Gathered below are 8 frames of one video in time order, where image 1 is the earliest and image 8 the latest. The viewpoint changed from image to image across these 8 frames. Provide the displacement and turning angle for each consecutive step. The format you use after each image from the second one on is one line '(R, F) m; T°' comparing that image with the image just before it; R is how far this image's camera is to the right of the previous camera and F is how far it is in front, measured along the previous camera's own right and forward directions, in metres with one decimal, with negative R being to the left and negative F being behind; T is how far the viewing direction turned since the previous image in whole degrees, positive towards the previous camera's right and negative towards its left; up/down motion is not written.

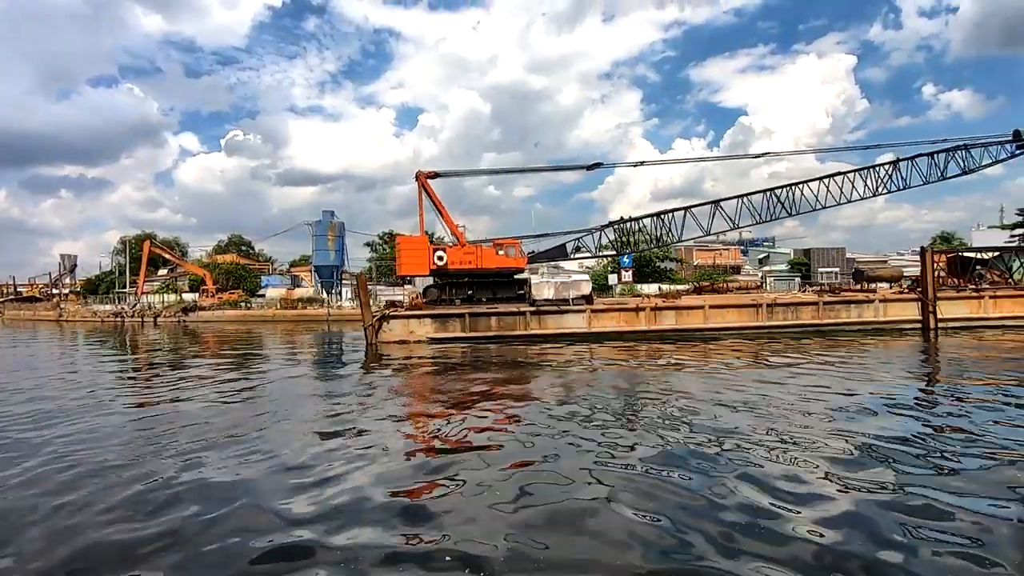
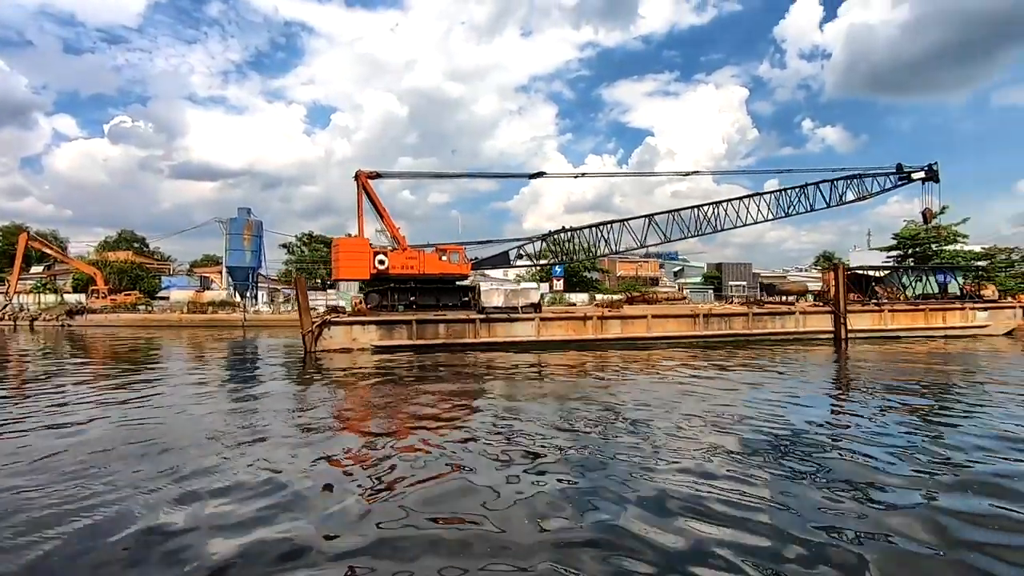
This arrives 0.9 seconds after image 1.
(-1.1, +0.2) m; +9°
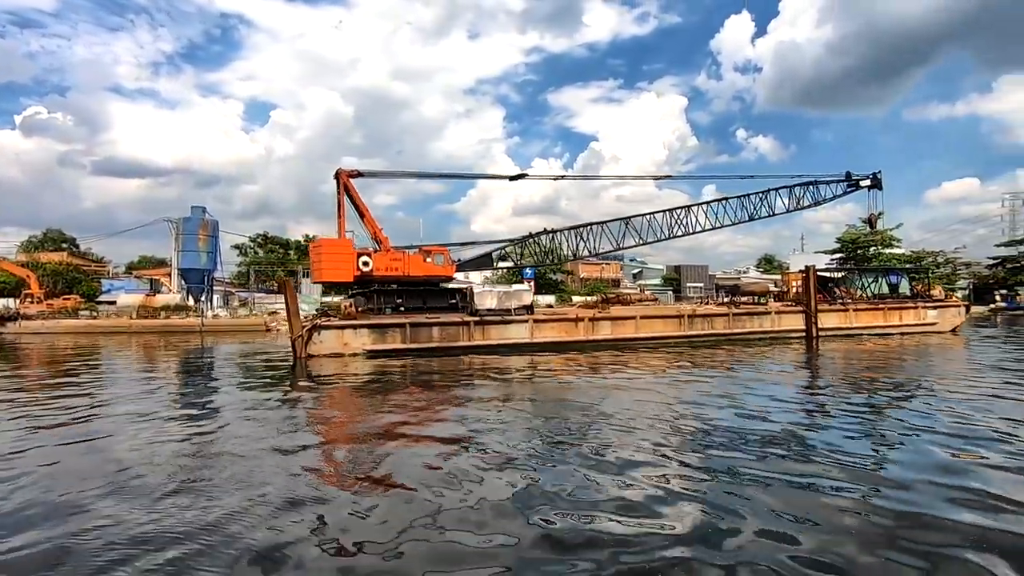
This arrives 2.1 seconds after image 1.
(-1.3, +0.1) m; +6°
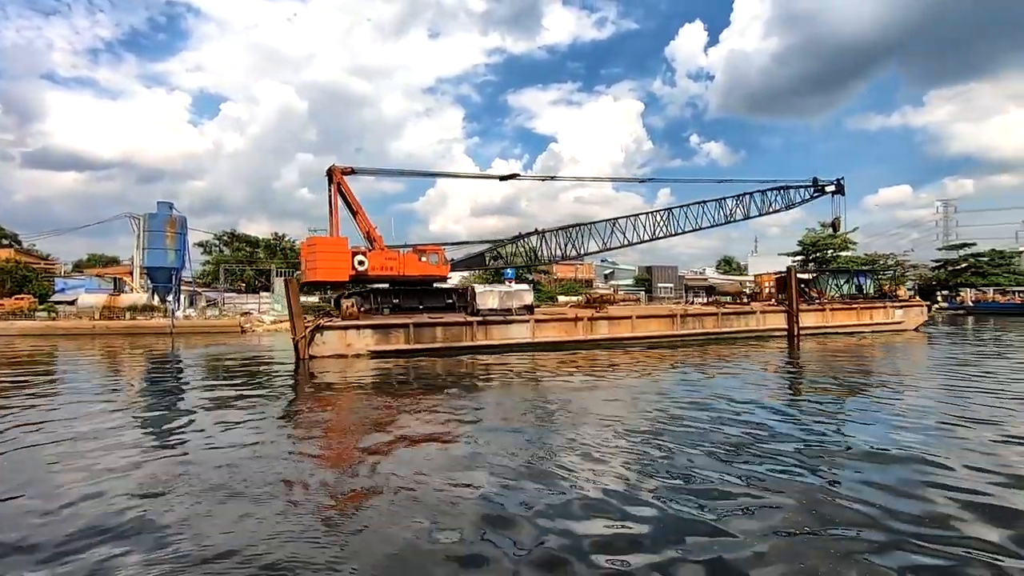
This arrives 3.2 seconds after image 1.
(-1.2, 0.0) m; +5°
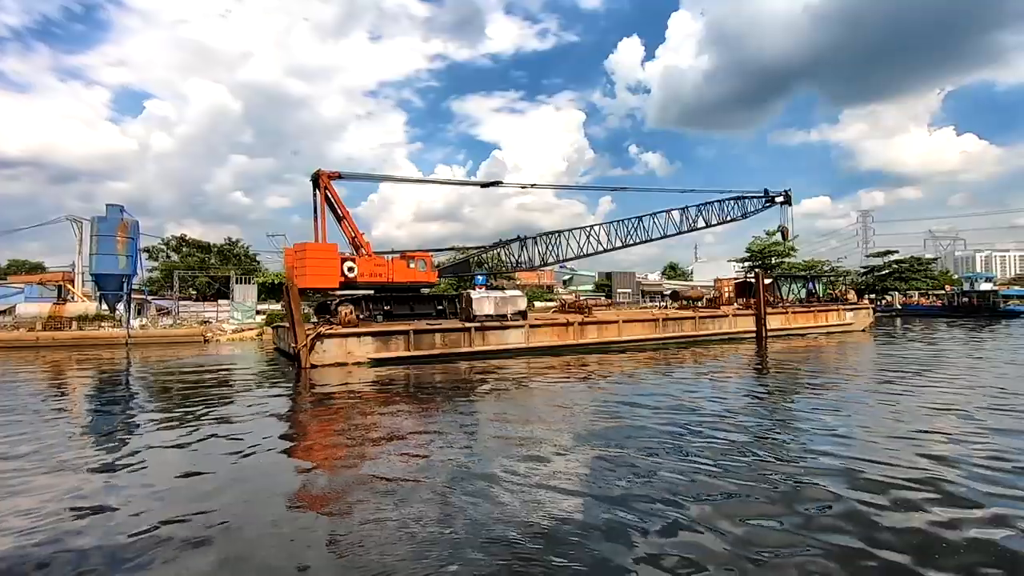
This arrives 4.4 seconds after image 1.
(-1.5, -0.1) m; +6°
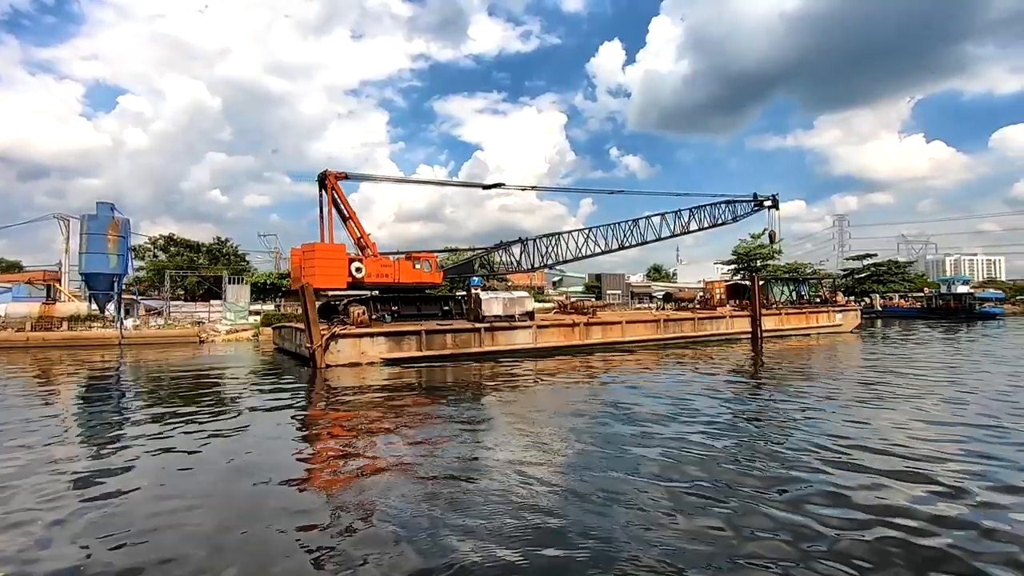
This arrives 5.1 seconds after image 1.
(-0.8, -0.2) m; +2°
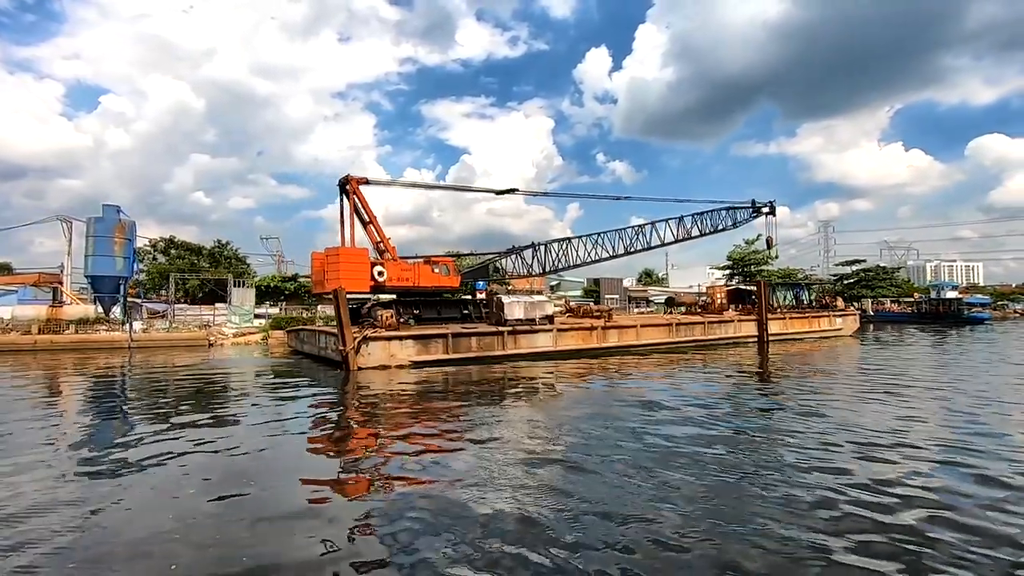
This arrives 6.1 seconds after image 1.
(-1.0, -0.2) m; +2°
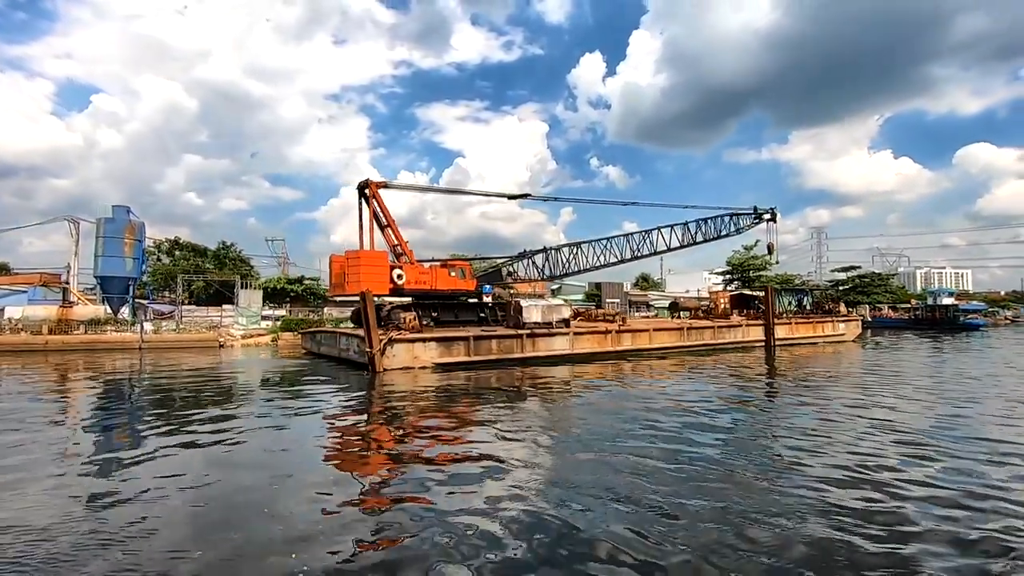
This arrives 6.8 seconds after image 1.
(-0.8, -0.2) m; +1°
